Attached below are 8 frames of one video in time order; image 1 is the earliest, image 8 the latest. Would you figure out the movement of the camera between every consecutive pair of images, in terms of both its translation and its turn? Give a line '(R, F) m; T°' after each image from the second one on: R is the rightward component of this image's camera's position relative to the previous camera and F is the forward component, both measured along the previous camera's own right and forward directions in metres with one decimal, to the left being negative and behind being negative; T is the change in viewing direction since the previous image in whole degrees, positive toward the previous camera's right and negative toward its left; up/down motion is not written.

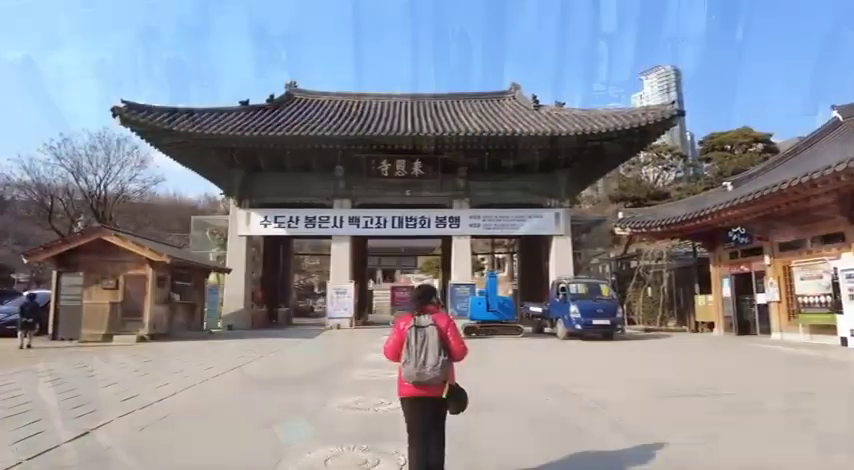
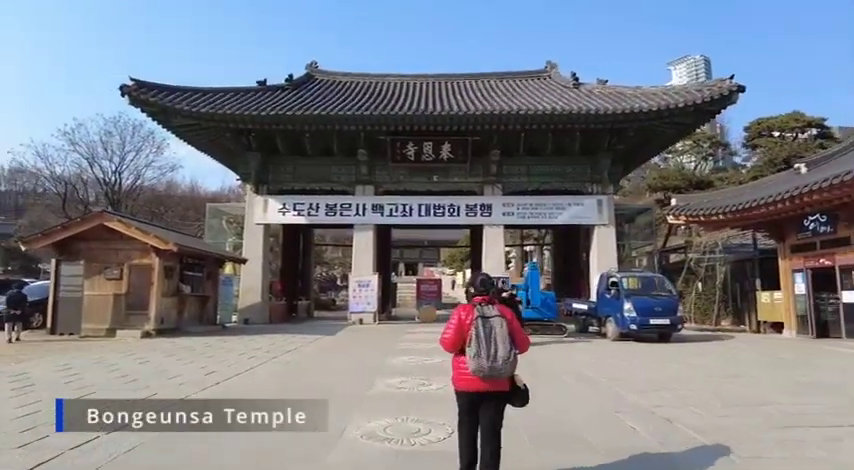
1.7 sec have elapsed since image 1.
(-0.3, +1.5) m; -2°
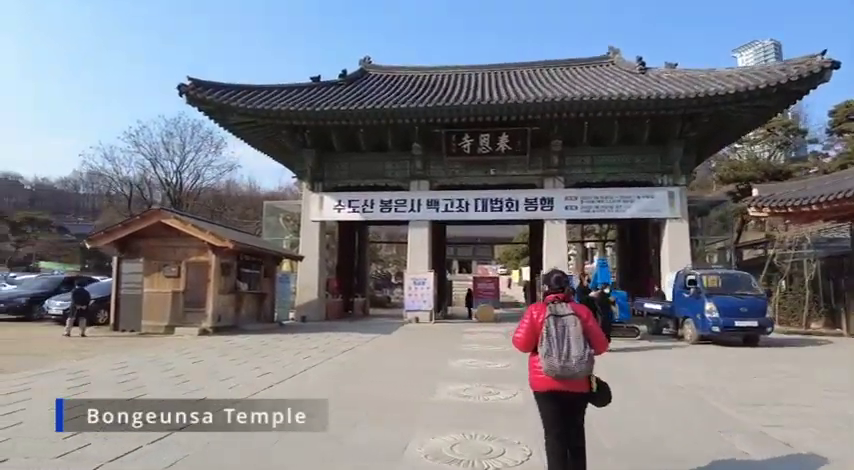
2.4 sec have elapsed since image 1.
(-0.1, +0.6) m; -5°
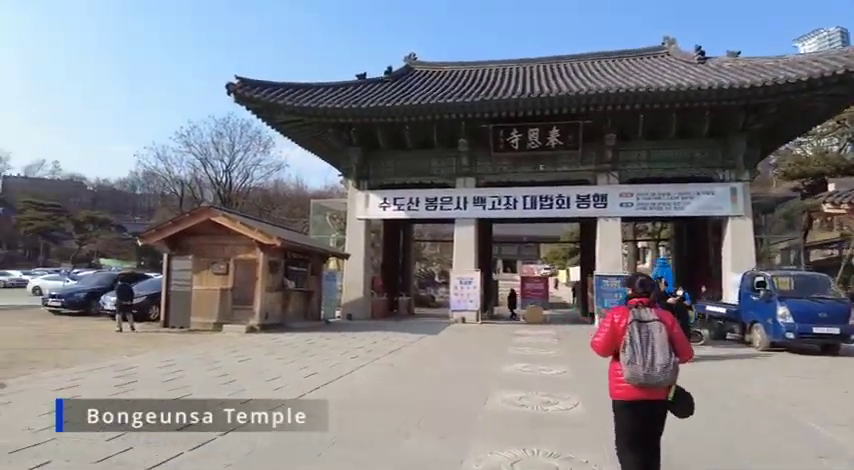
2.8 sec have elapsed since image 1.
(-0.1, +0.4) m; -5°
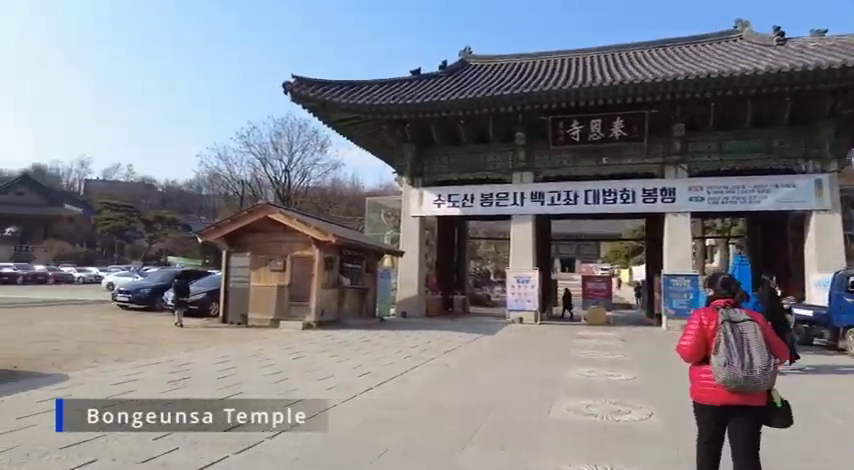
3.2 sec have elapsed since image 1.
(0.0, +0.4) m; -6°
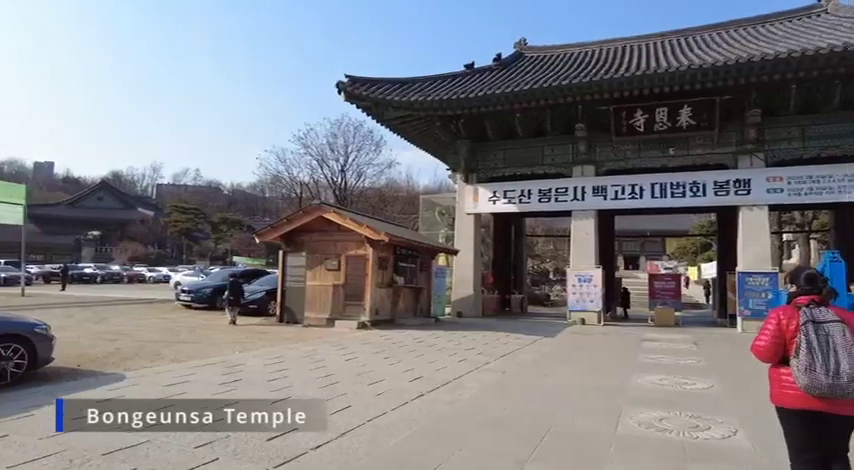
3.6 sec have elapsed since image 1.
(0.0, +0.4) m; -6°
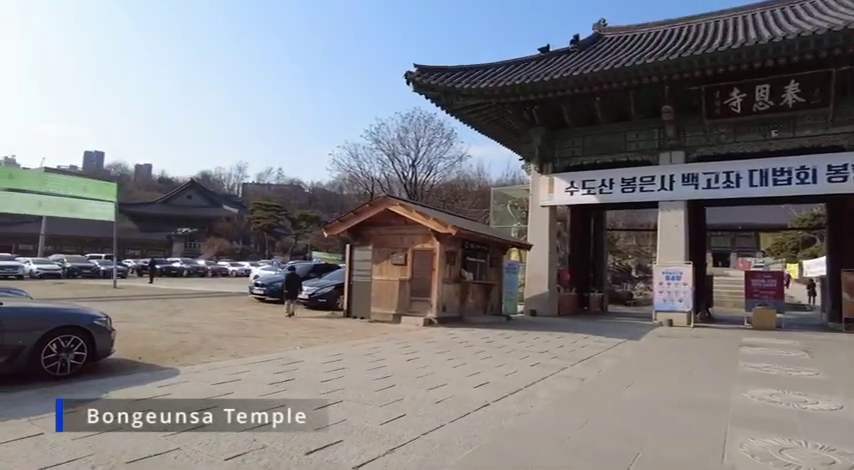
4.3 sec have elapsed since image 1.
(+0.1, +0.7) m; -8°
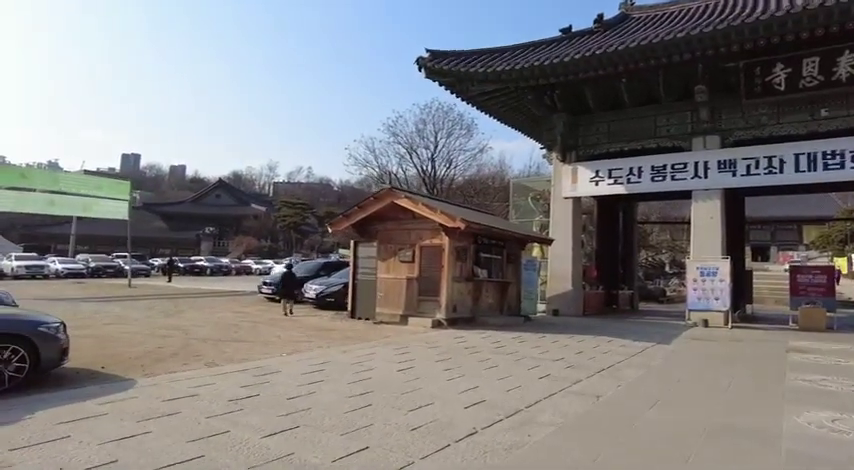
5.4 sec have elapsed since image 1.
(+0.4, +1.0) m; -3°
